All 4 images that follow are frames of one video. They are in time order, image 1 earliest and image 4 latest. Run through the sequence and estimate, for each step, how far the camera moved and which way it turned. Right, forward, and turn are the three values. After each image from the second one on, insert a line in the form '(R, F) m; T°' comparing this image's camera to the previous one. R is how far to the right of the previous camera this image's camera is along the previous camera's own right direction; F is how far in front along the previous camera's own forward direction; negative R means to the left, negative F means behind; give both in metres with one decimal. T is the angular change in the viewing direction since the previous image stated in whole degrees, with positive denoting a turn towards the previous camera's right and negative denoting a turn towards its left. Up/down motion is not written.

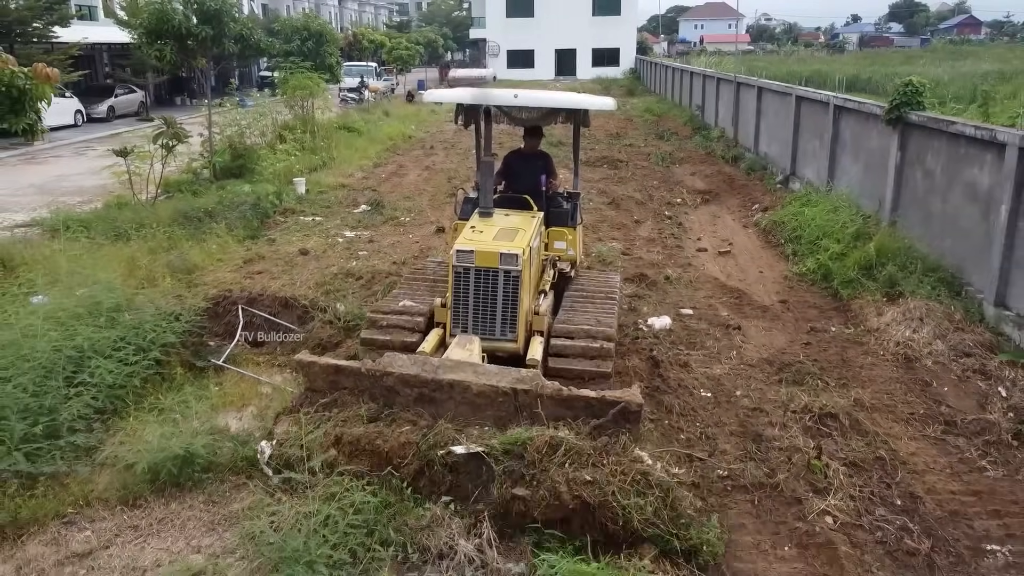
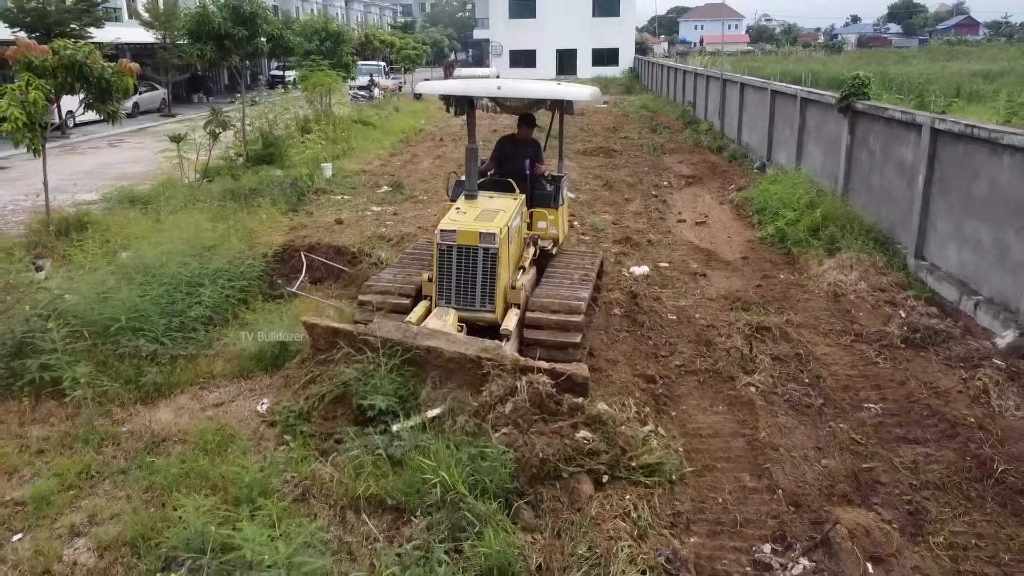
(-0.1, -1.5) m; 0°
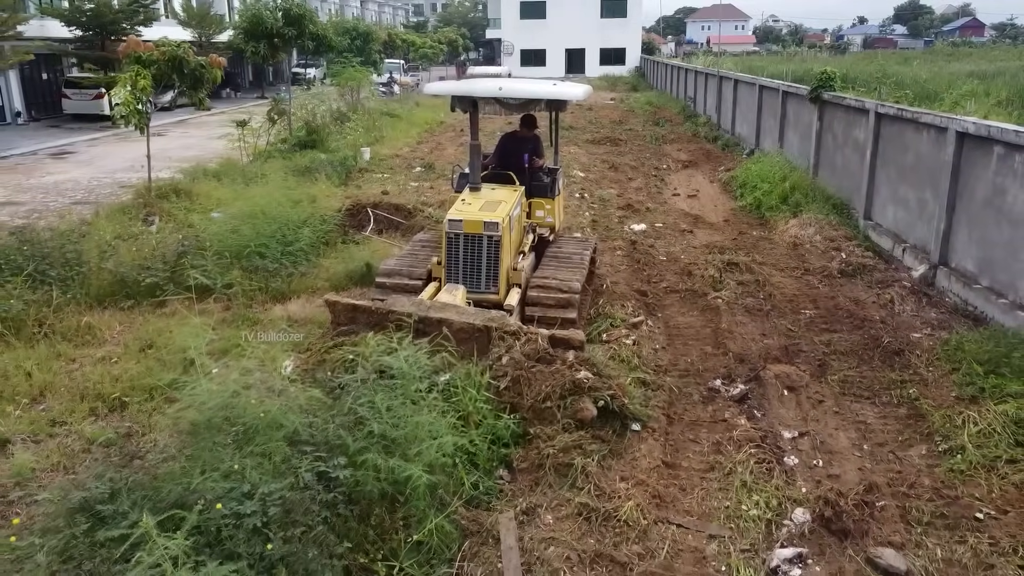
(-0.2, -1.9) m; 0°
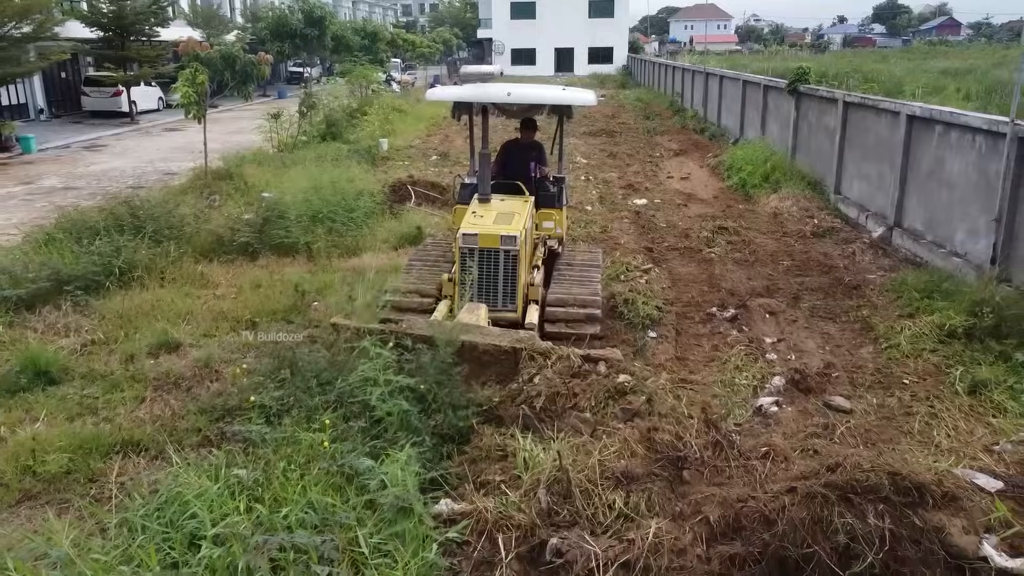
(-0.5, -1.5) m; +1°
